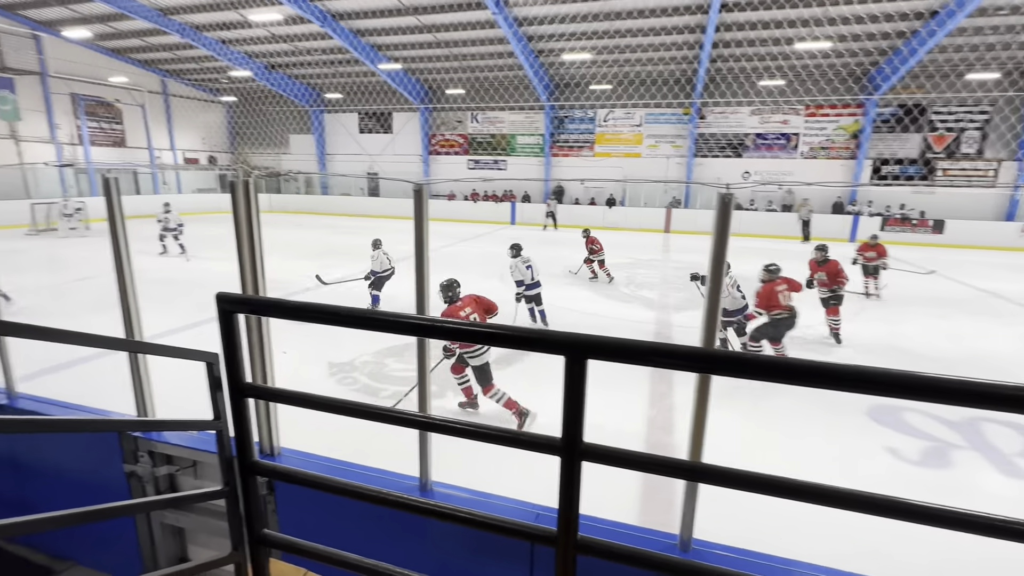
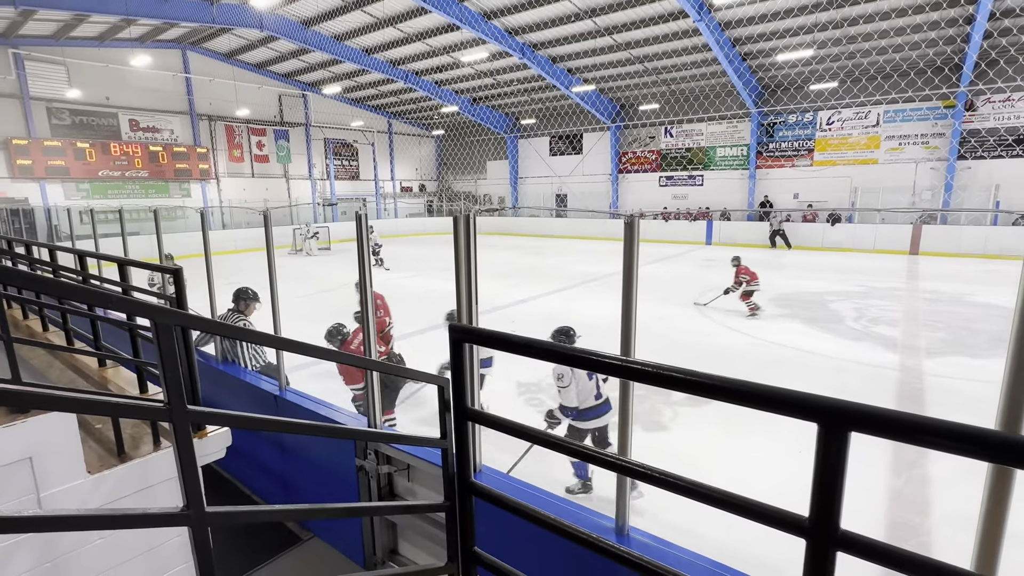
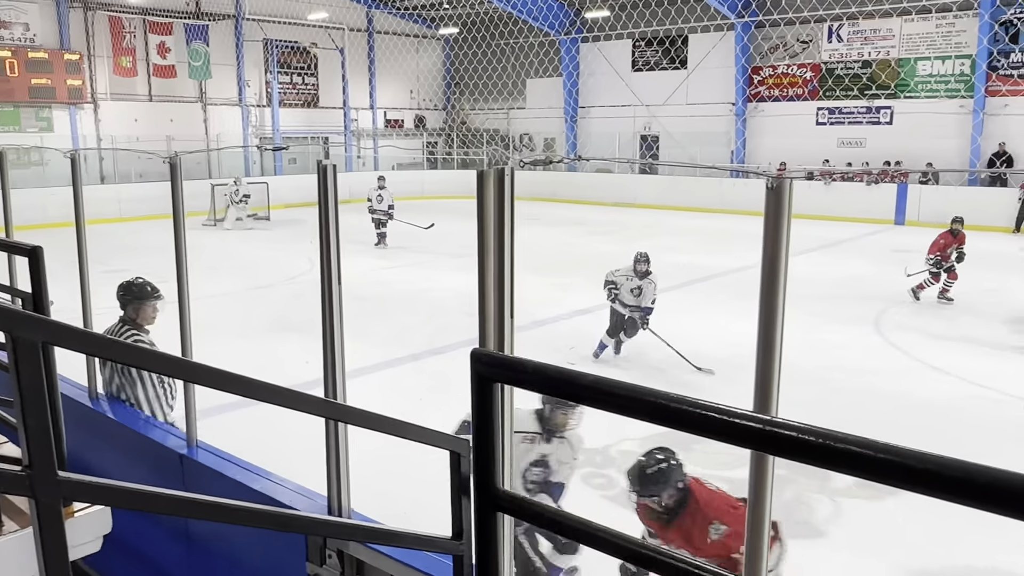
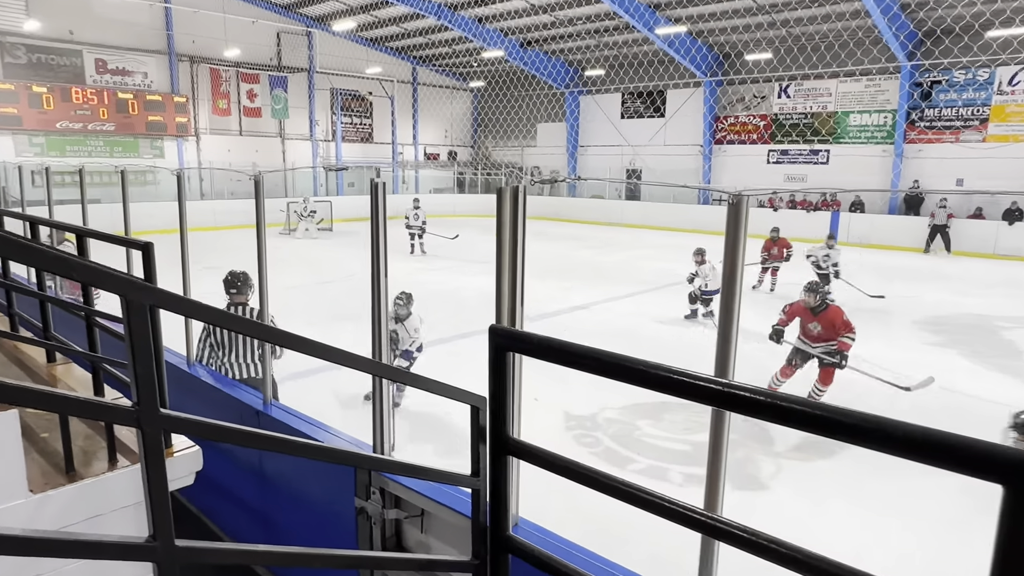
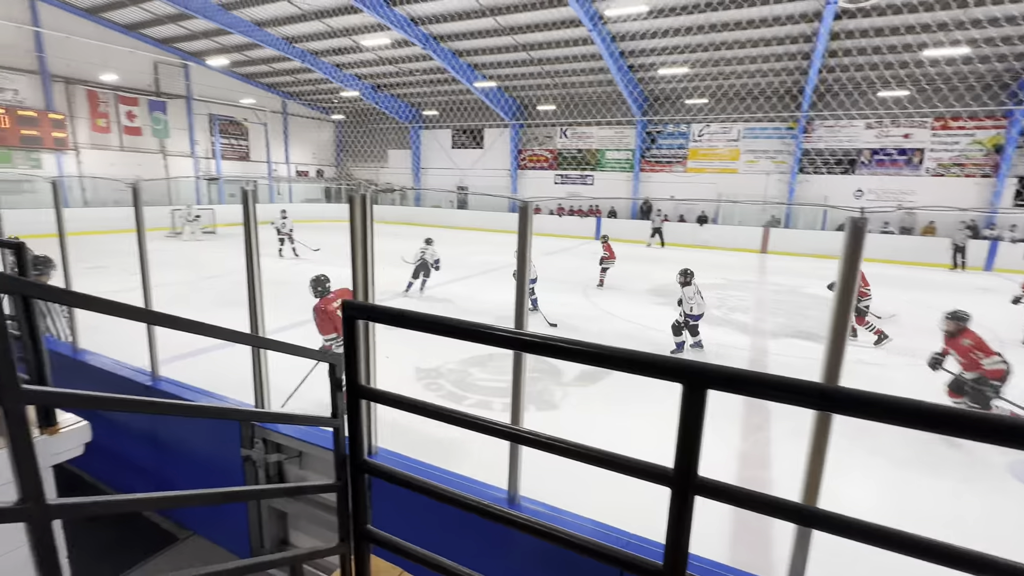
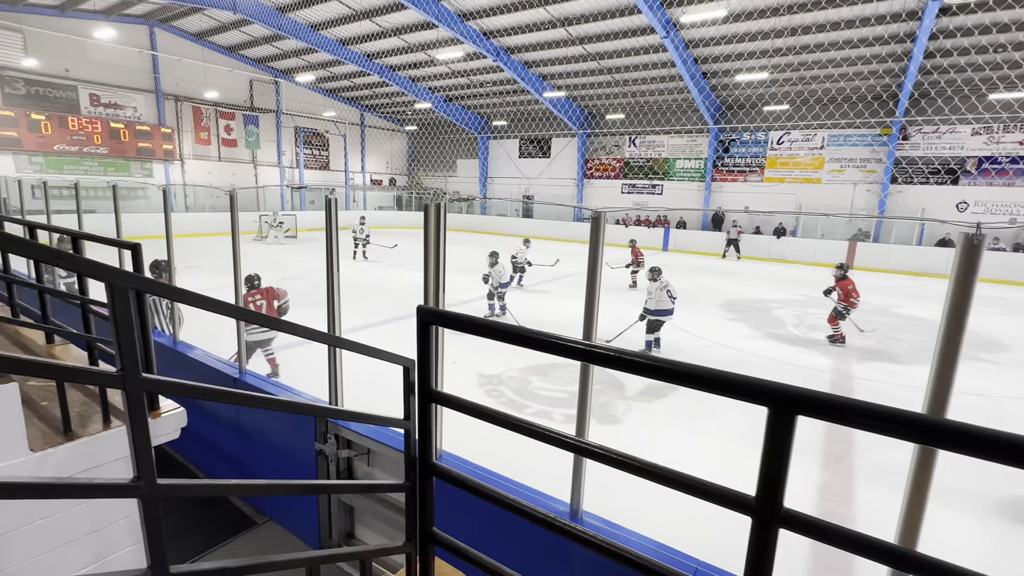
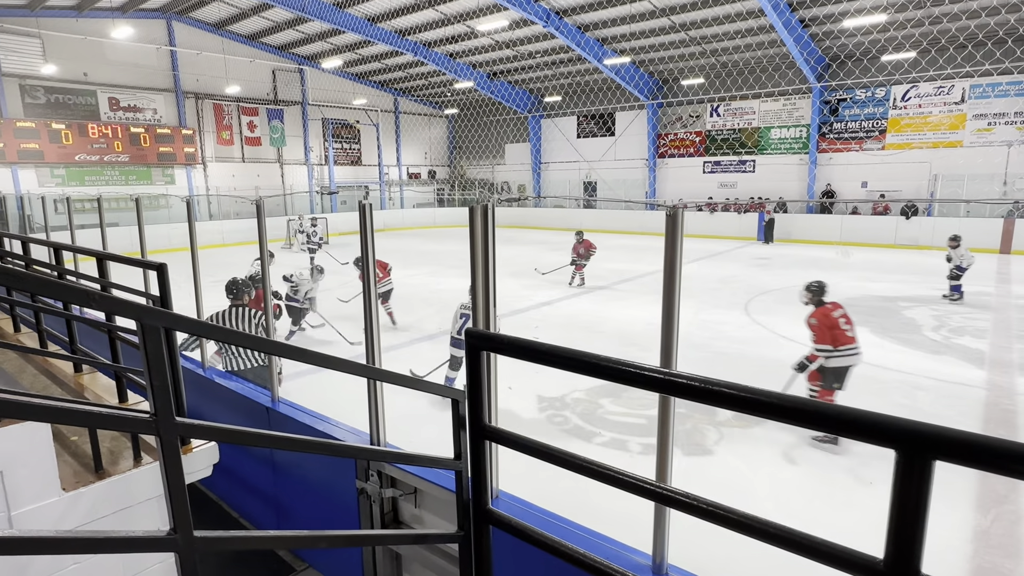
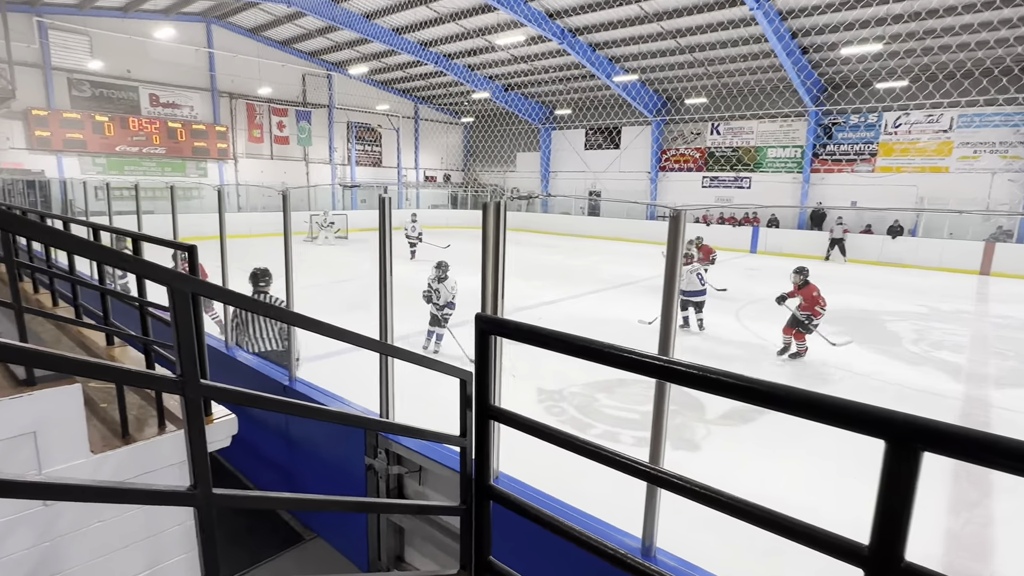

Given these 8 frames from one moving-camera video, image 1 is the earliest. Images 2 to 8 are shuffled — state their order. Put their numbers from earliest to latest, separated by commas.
5, 6, 8, 4, 3, 2, 7
